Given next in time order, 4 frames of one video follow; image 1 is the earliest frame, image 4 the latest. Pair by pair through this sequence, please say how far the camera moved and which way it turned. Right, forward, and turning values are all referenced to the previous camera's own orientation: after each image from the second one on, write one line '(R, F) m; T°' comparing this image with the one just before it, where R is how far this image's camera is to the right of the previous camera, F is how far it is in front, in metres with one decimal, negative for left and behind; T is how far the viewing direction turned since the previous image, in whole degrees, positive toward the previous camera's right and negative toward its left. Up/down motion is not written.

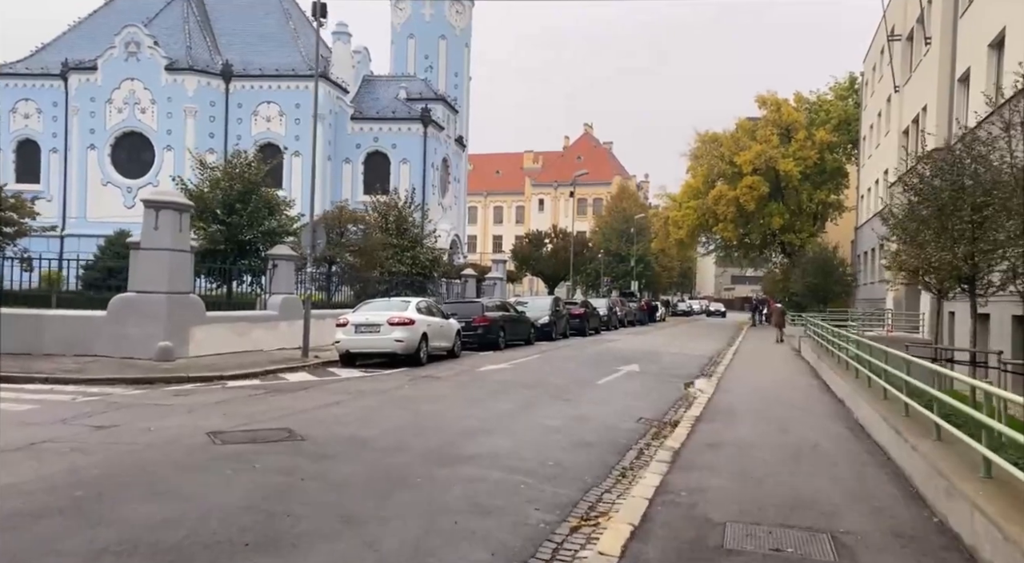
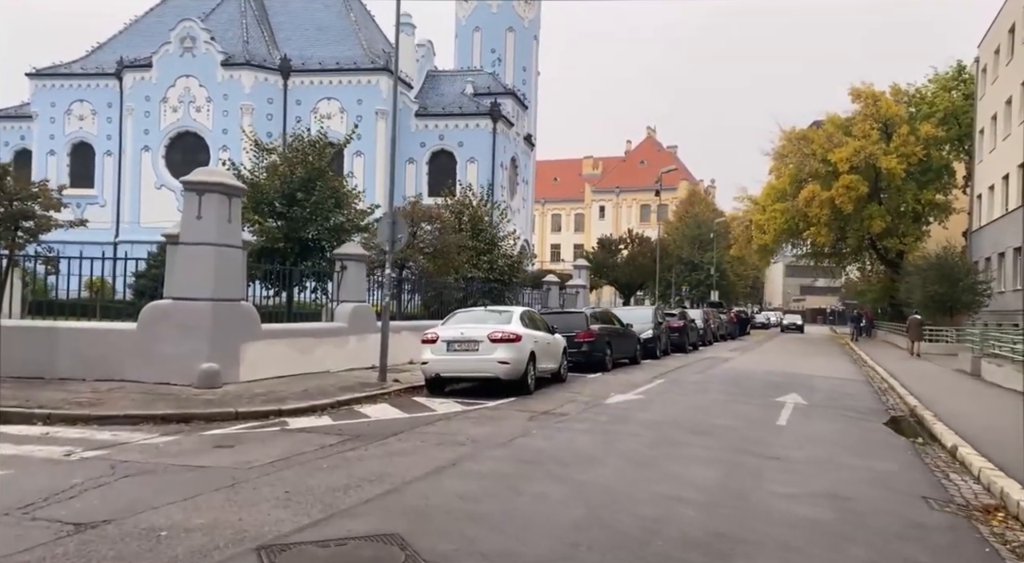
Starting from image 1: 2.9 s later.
(-1.3, +3.9) m; -3°
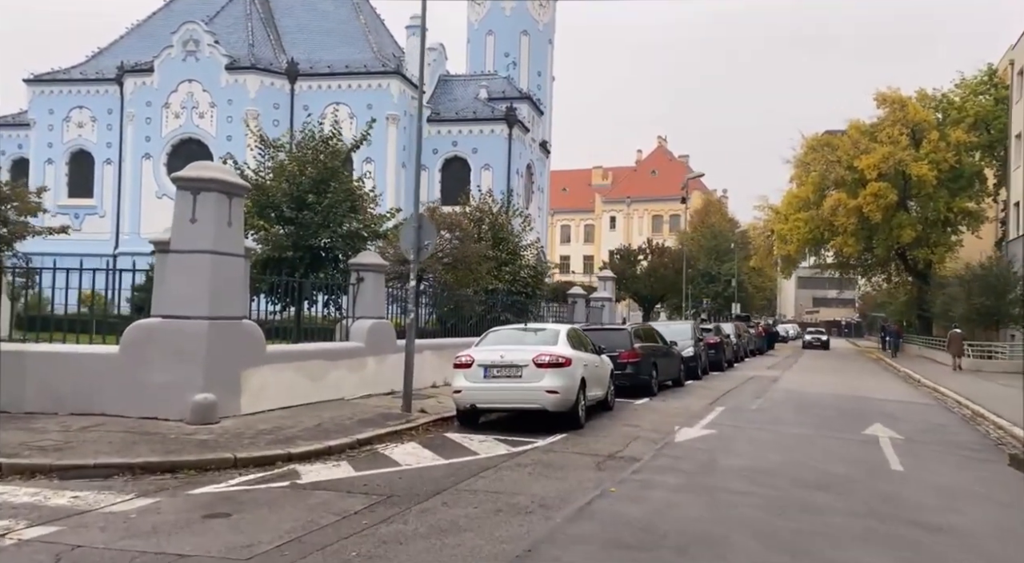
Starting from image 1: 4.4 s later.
(-0.6, +2.1) m; 0°
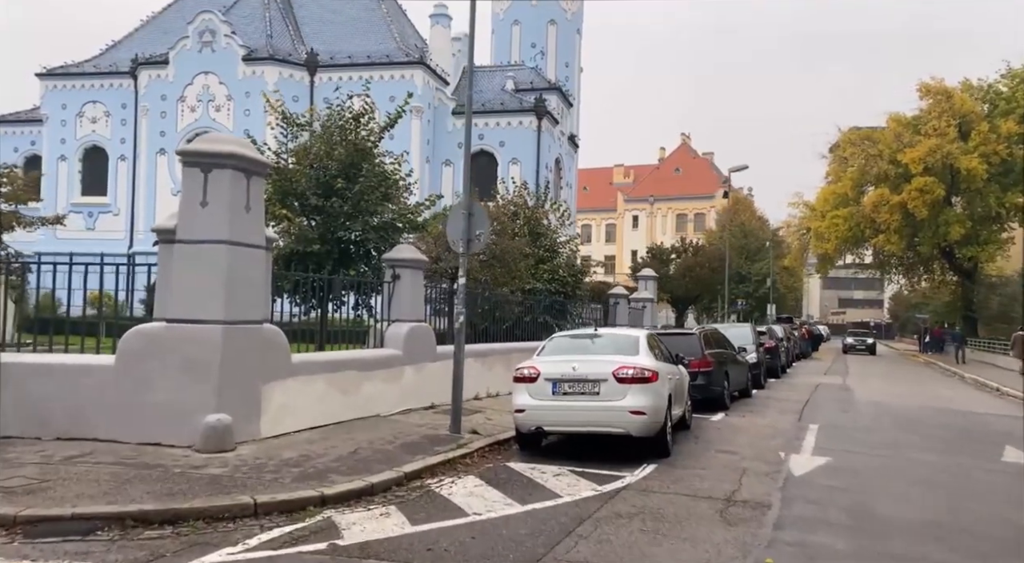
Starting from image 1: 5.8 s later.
(-0.7, +2.0) m; -1°
